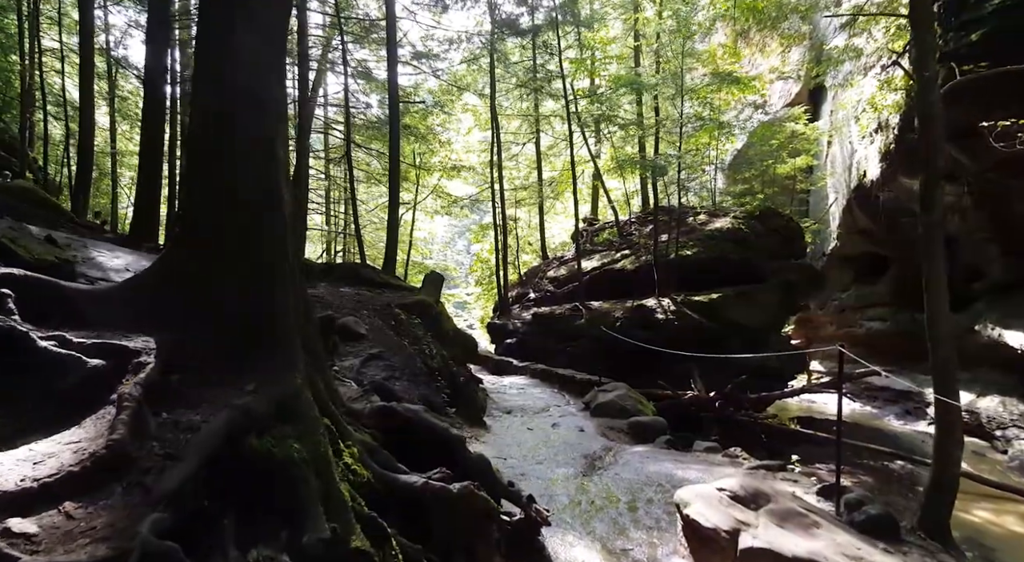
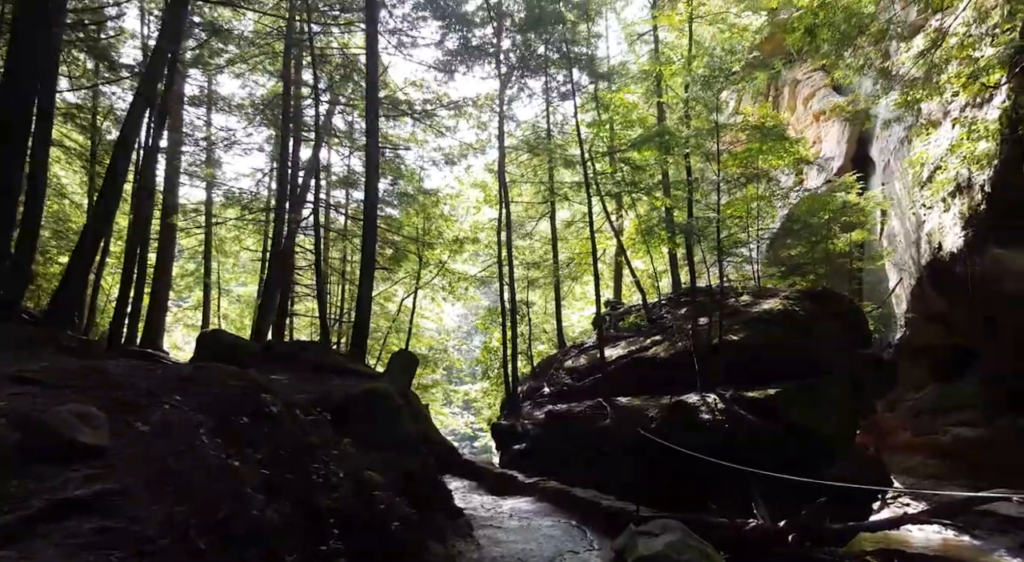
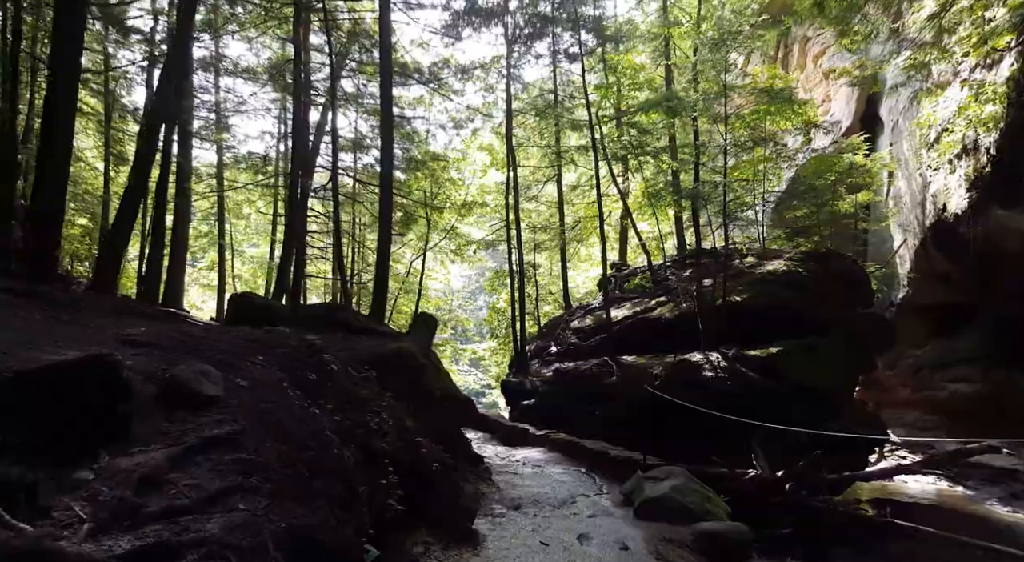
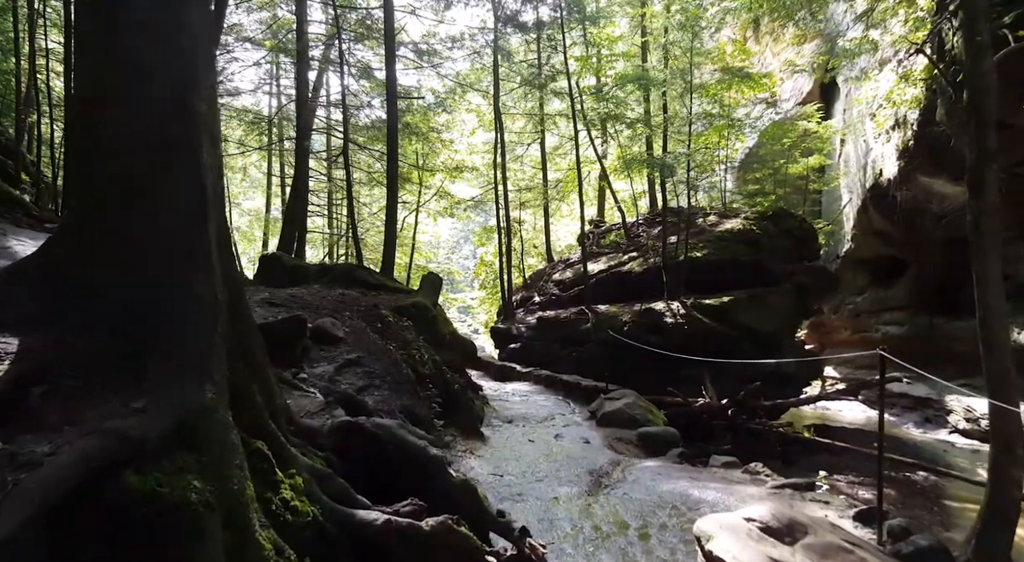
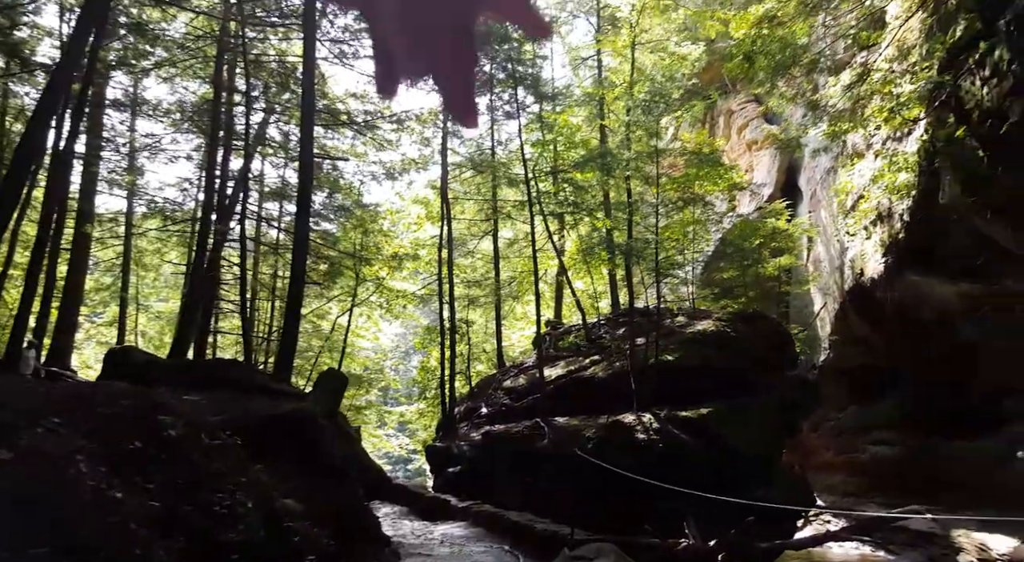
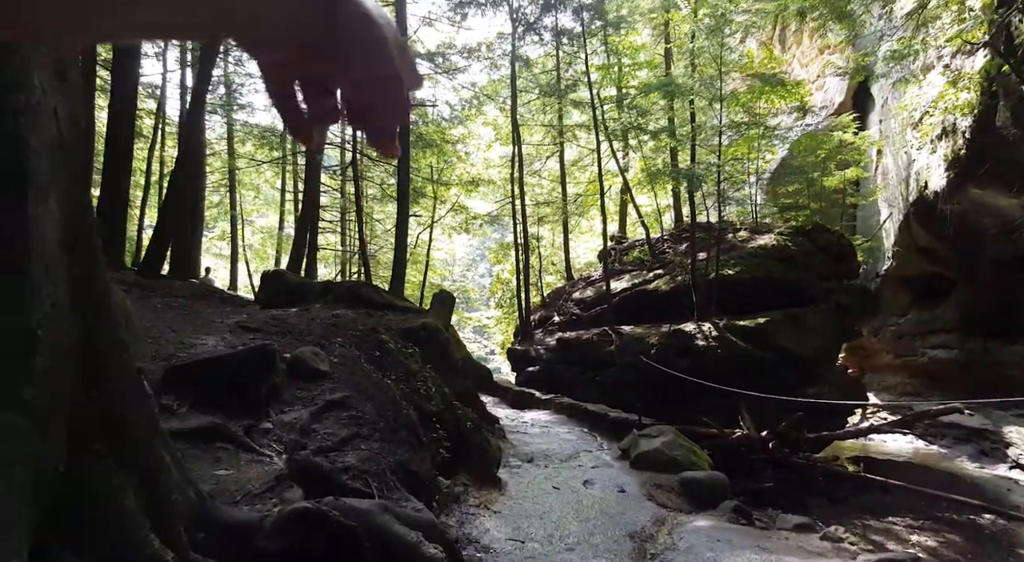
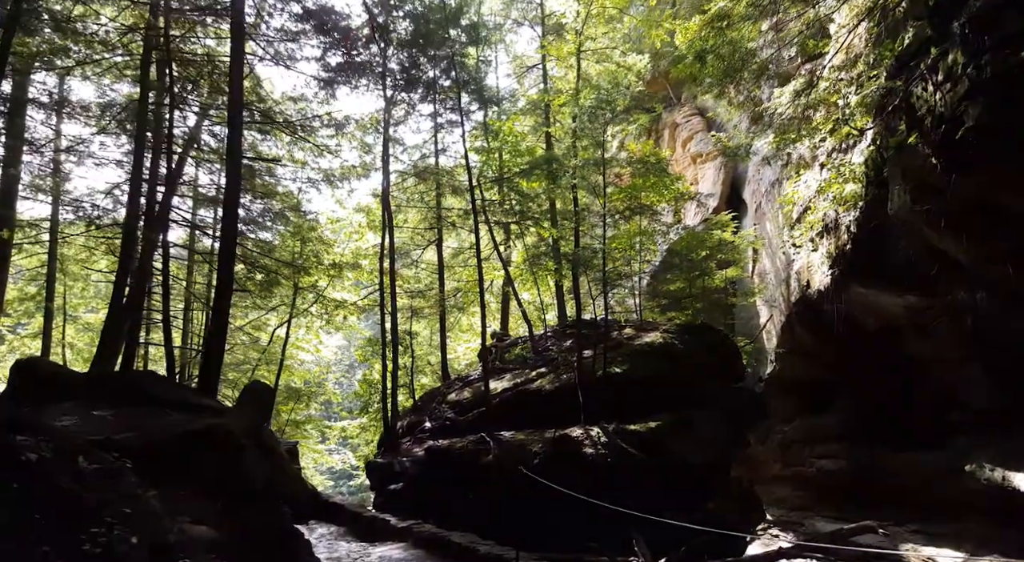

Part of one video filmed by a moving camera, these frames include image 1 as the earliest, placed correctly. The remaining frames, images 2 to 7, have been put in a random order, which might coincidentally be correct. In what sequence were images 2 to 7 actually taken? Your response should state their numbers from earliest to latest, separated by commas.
4, 6, 3, 2, 5, 7
